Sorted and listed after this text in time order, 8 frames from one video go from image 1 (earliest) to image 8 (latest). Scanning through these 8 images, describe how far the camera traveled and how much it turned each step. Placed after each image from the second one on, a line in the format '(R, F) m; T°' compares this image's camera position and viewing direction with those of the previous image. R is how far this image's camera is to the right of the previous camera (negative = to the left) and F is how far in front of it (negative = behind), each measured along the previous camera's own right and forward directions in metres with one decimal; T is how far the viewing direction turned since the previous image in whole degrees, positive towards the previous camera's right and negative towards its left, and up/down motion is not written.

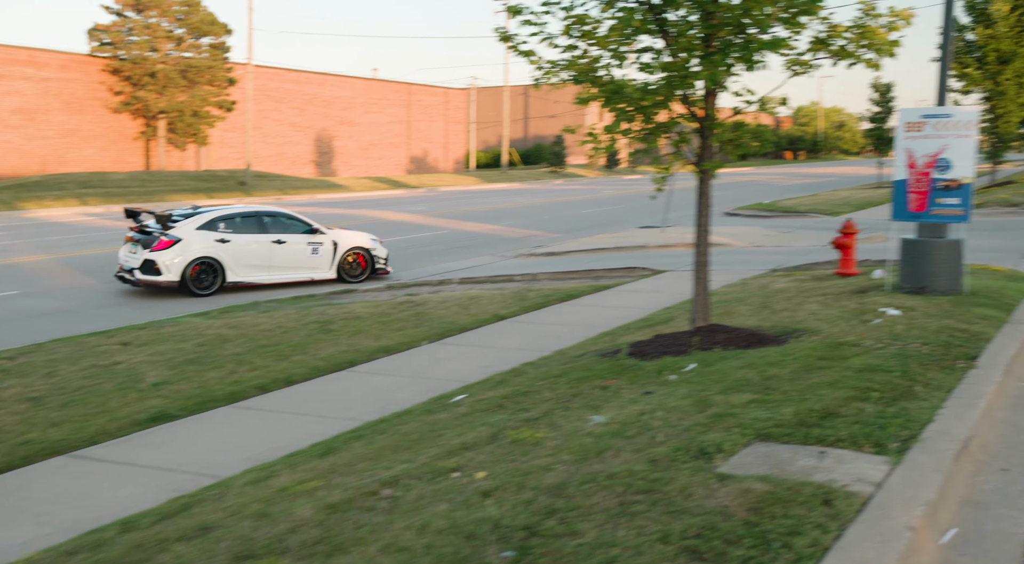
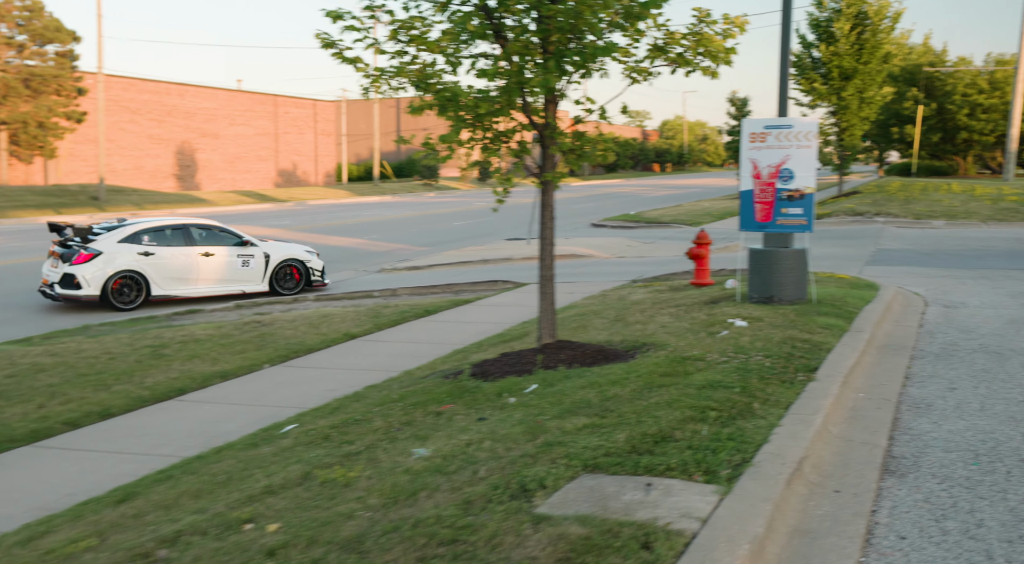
(+0.4, +0.5) m; +8°
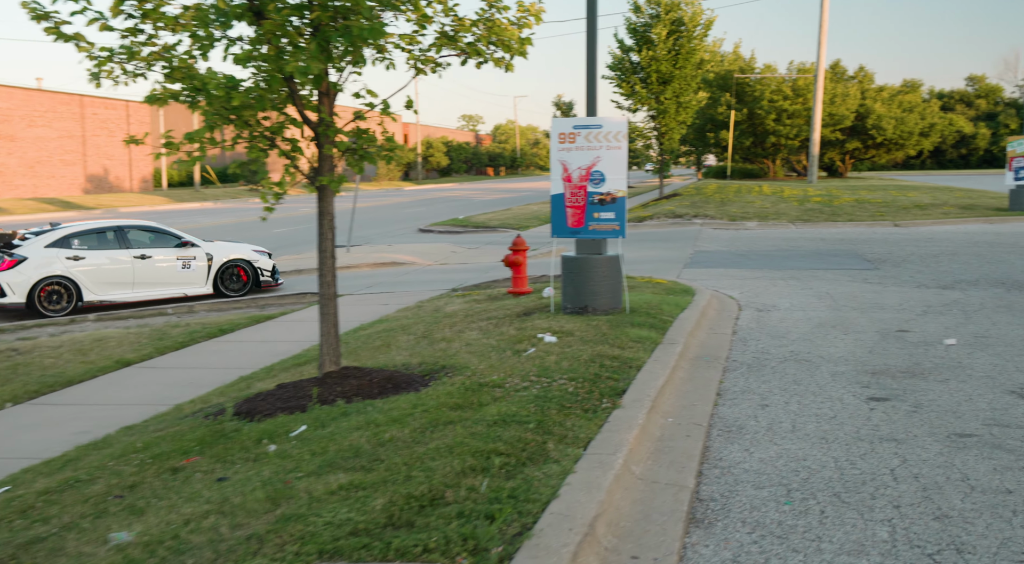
(+0.5, +0.9) m; +11°
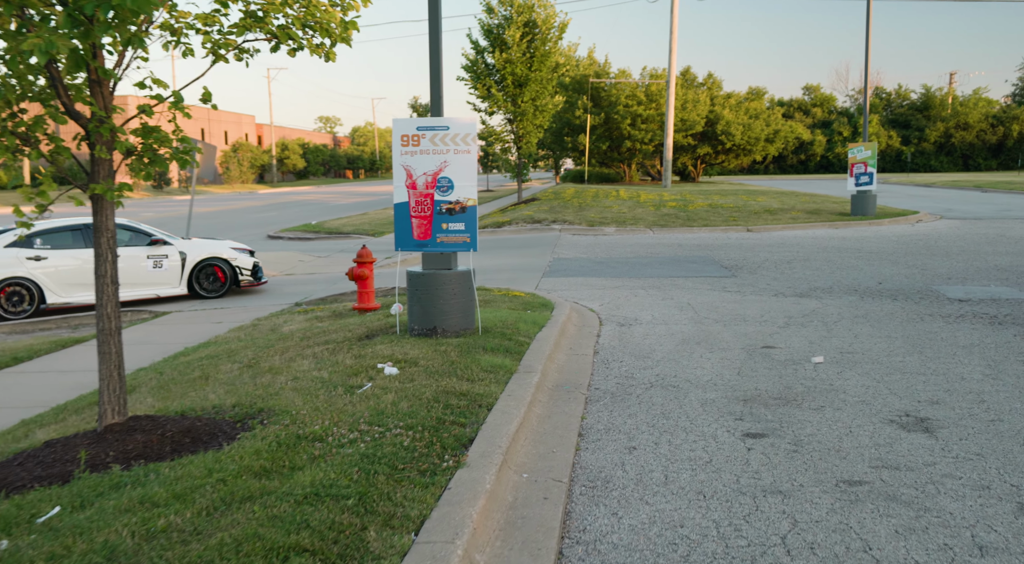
(+0.2, +0.9) m; +10°
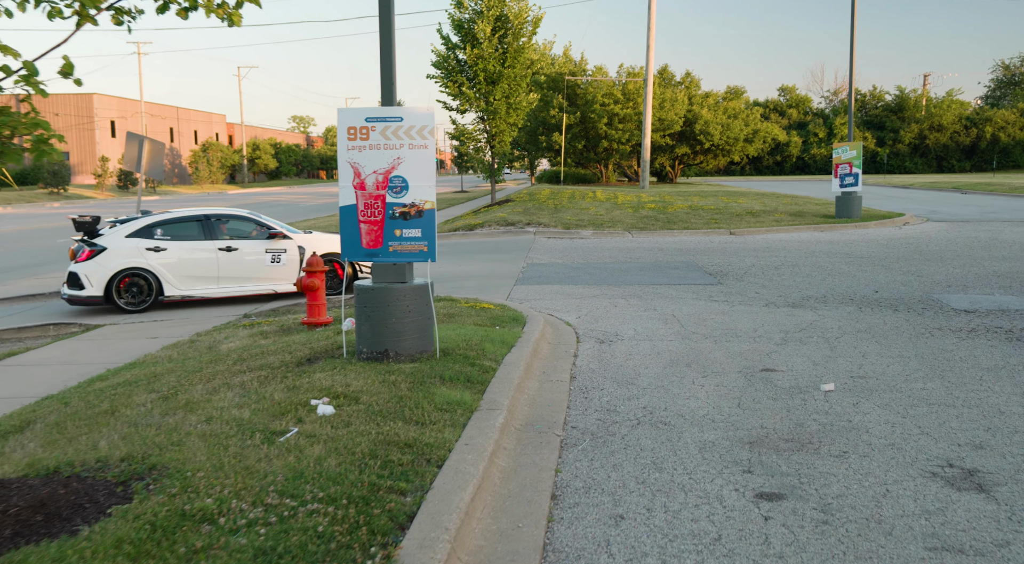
(+0.1, +1.0) m; +2°
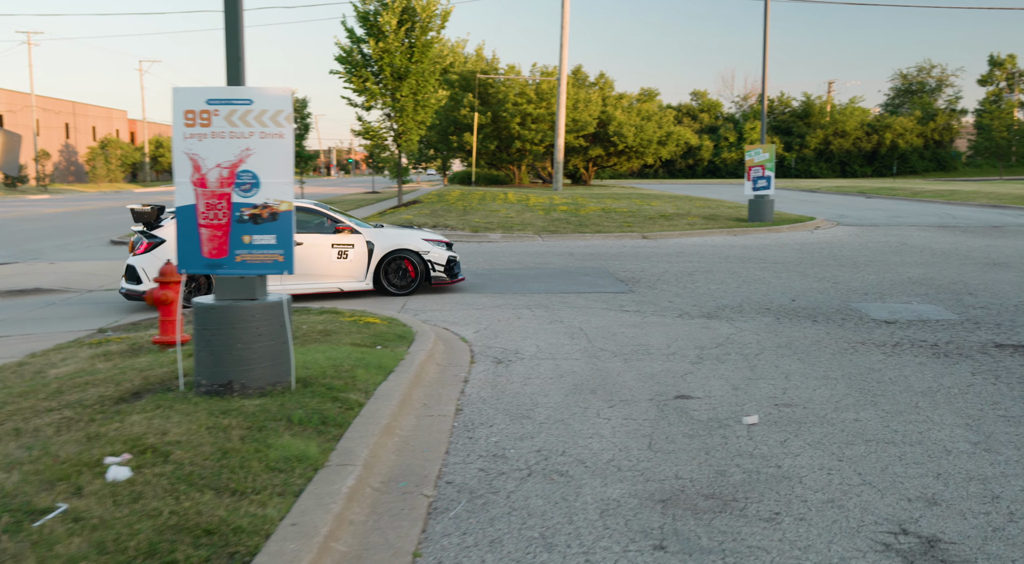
(+0.3, +1.0) m; +6°
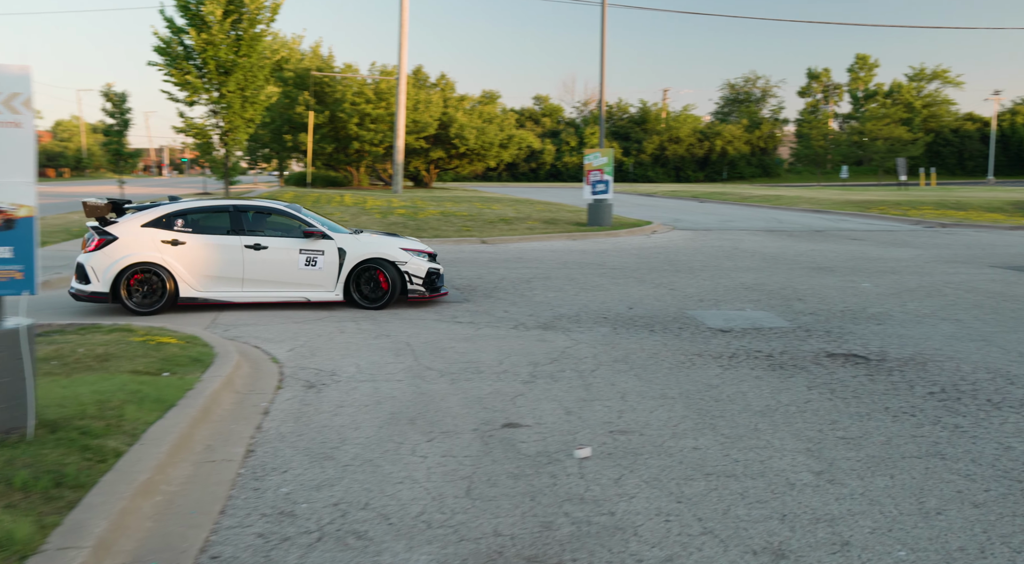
(+0.3, +0.7) m; +11°
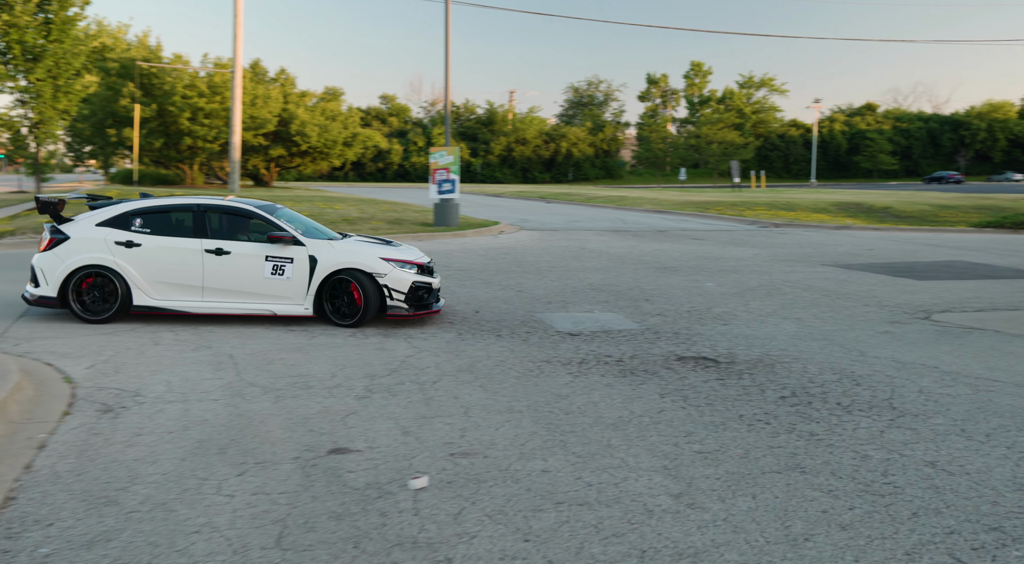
(+0.1, +0.5) m; +11°
